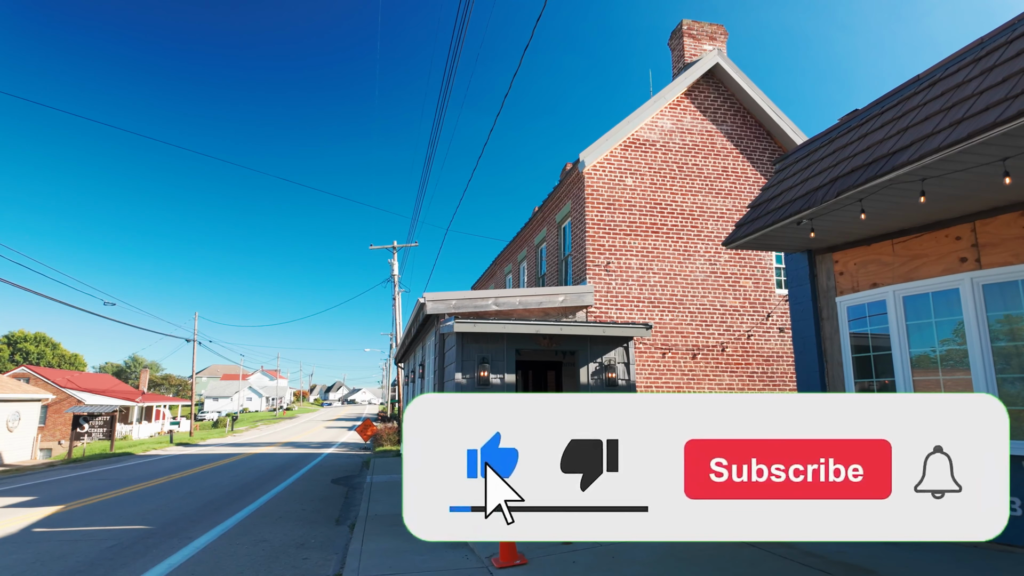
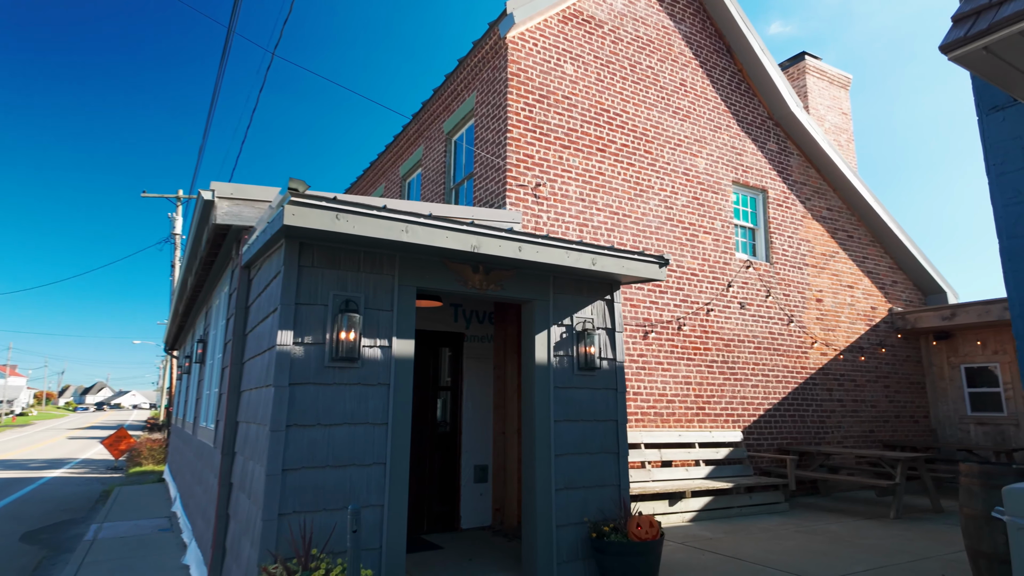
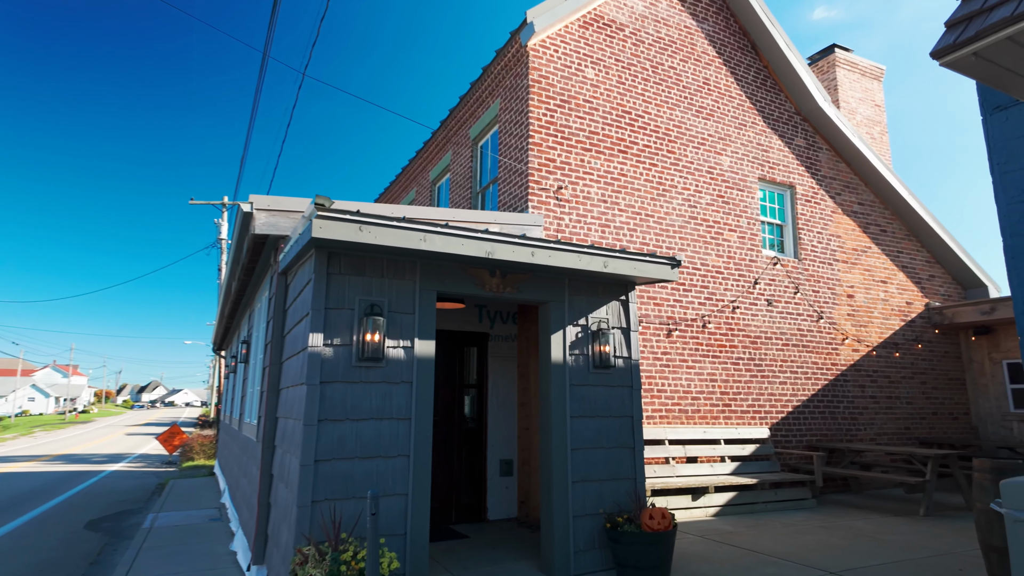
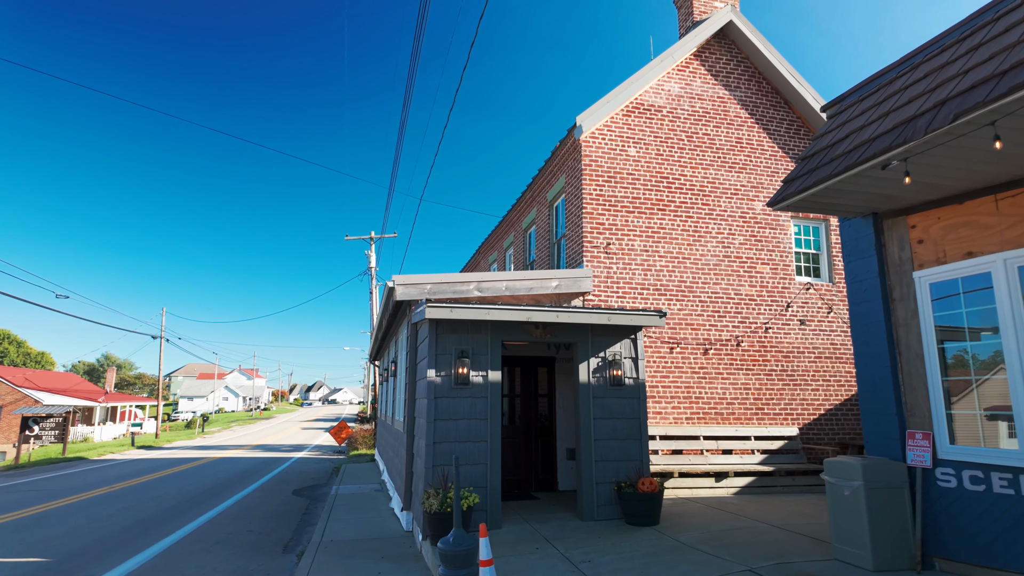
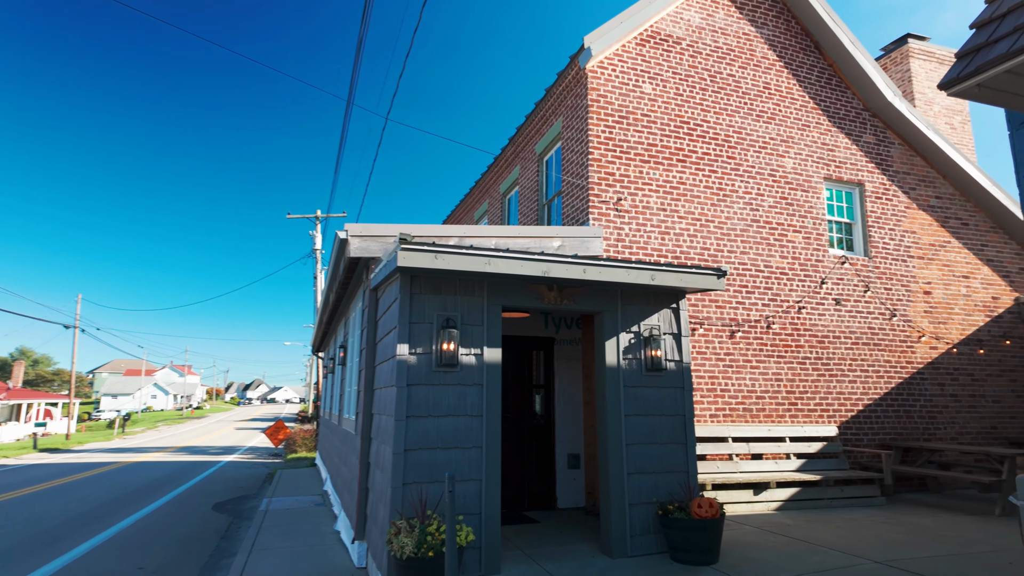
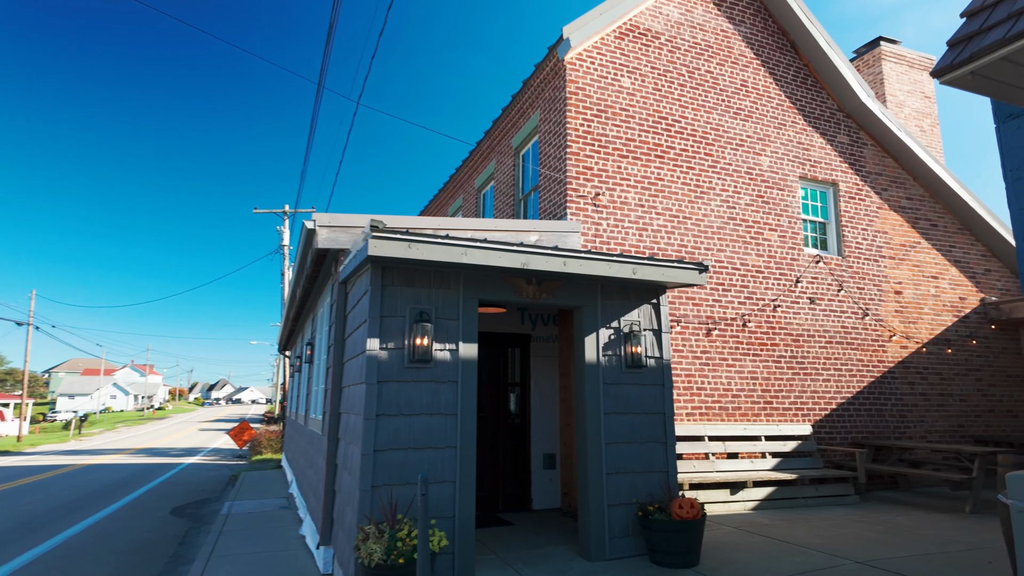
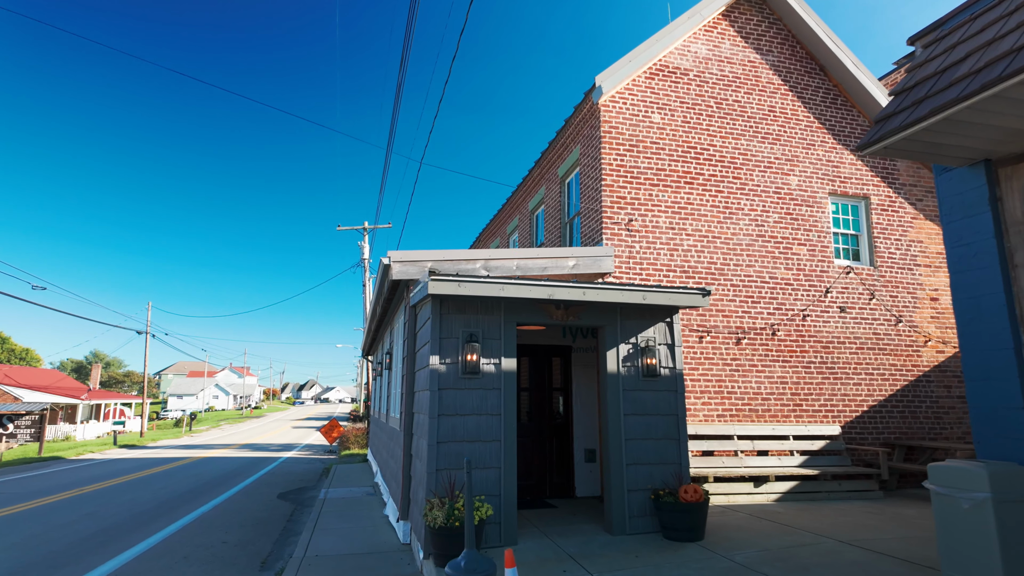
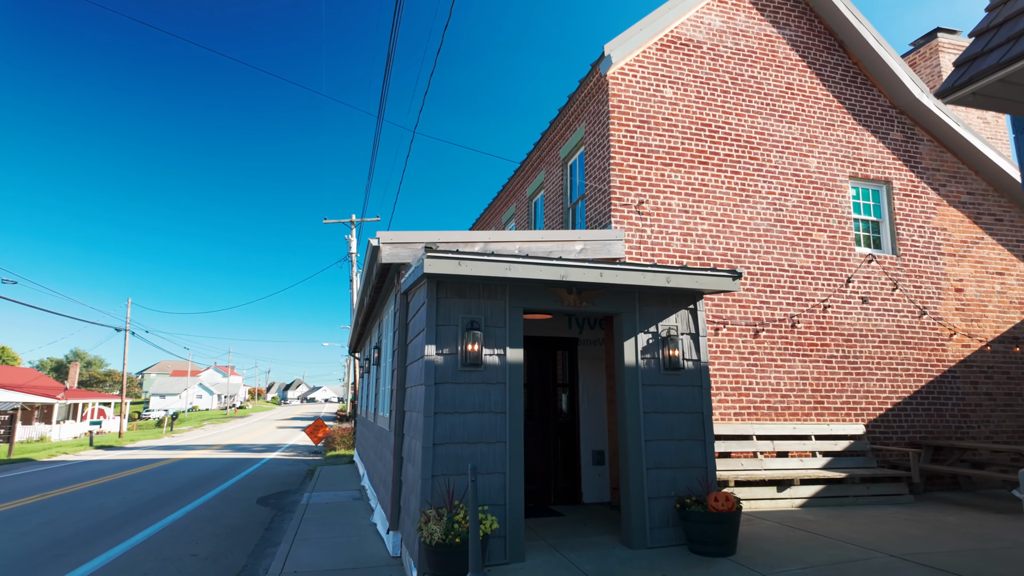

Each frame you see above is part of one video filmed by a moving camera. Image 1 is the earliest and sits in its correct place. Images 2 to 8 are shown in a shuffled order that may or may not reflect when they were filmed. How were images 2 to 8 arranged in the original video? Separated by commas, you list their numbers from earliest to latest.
4, 7, 8, 5, 6, 3, 2
